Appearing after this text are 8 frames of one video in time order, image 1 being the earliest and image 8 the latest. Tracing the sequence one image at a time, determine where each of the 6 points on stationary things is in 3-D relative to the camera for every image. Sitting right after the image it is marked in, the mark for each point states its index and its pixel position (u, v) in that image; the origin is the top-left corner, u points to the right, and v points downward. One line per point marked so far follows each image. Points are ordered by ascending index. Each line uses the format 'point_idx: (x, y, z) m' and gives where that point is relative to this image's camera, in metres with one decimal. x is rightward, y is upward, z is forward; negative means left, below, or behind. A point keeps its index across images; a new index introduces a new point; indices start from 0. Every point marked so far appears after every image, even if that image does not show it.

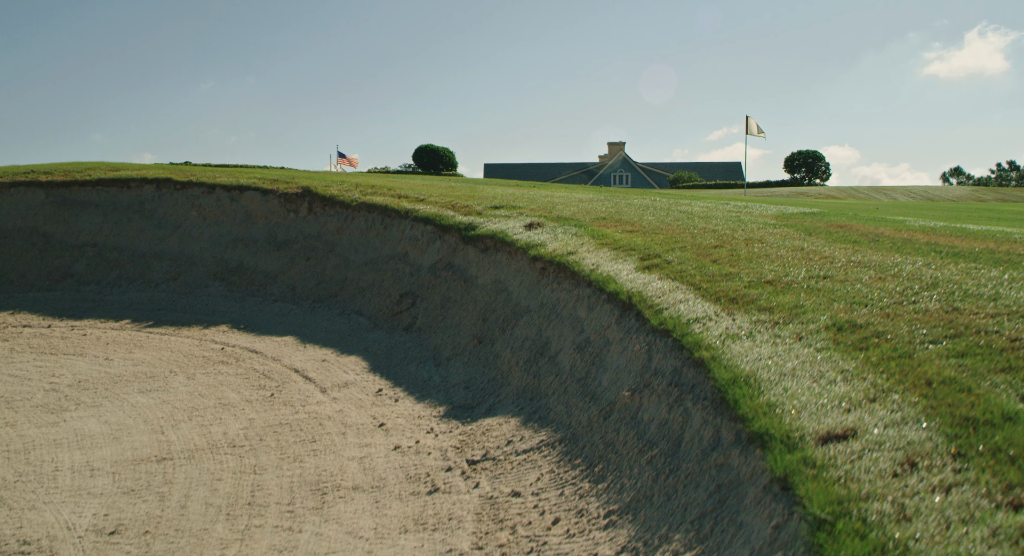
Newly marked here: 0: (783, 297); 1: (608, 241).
0: (+1.7, -0.1, +5.0) m
1: (+0.9, +0.4, +7.8) m
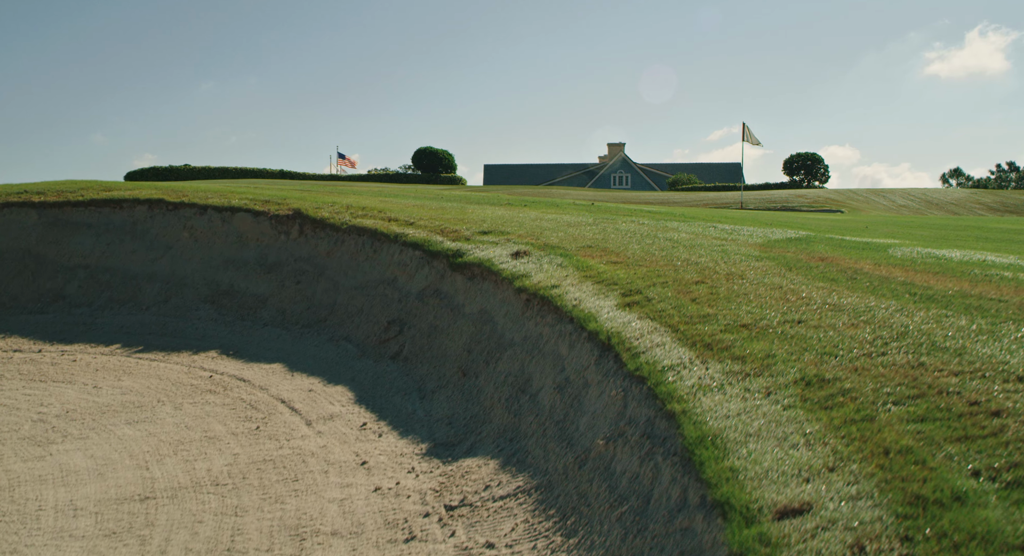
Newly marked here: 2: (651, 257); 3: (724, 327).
0: (+1.6, -0.4, +5.1) m
1: (+0.8, 0.0, +7.8) m
2: (+1.4, +0.2, +8.3) m
3: (+1.5, -0.3, +5.5) m
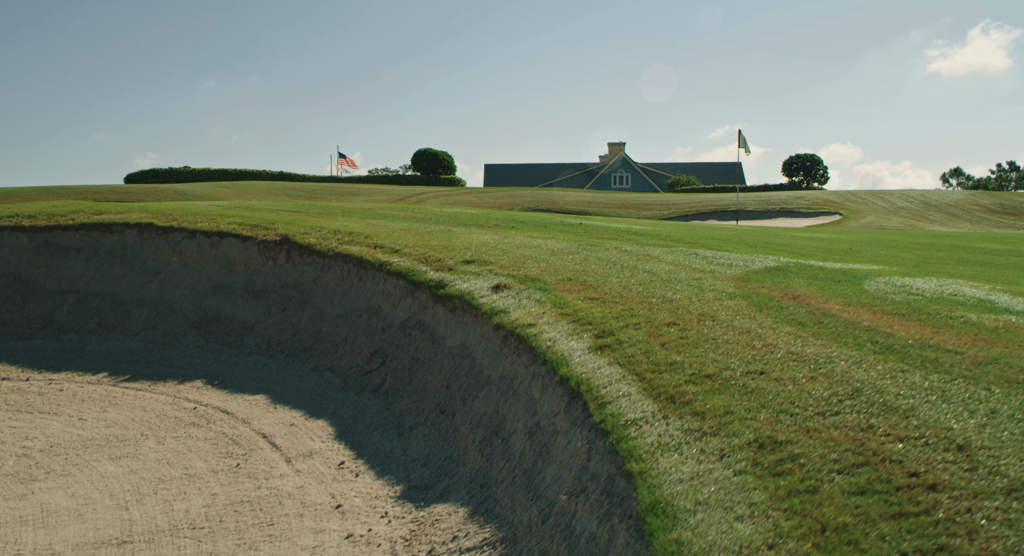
0: (+1.3, -0.8, +5.2) m
1: (+0.6, -0.3, +8.0) m
2: (+1.2, -0.2, +8.4) m
3: (+1.2, -0.7, +5.7) m
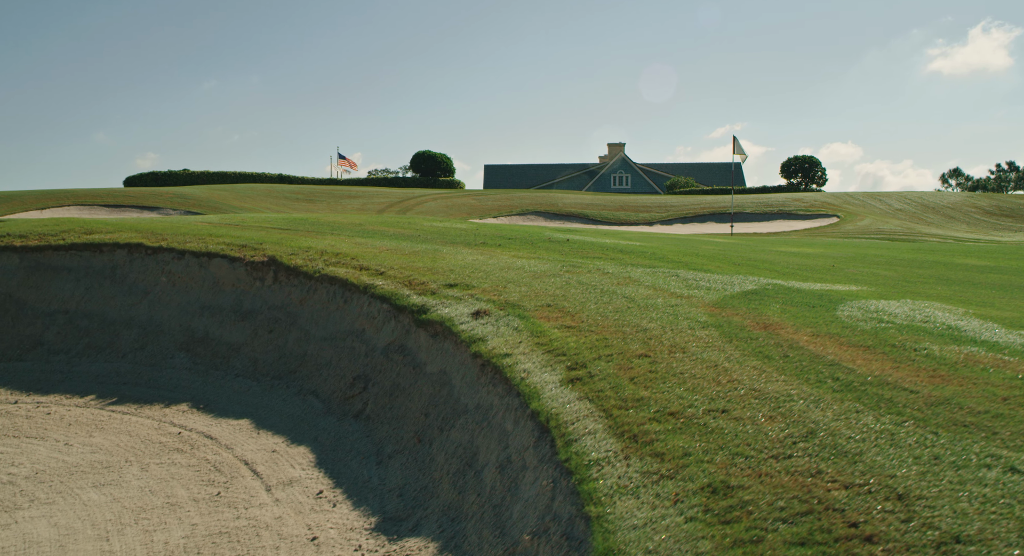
0: (+1.1, -1.1, +5.4) m
1: (+0.3, -0.6, +8.1) m
2: (+1.0, -0.5, +8.5) m
3: (+1.0, -1.0, +5.8) m
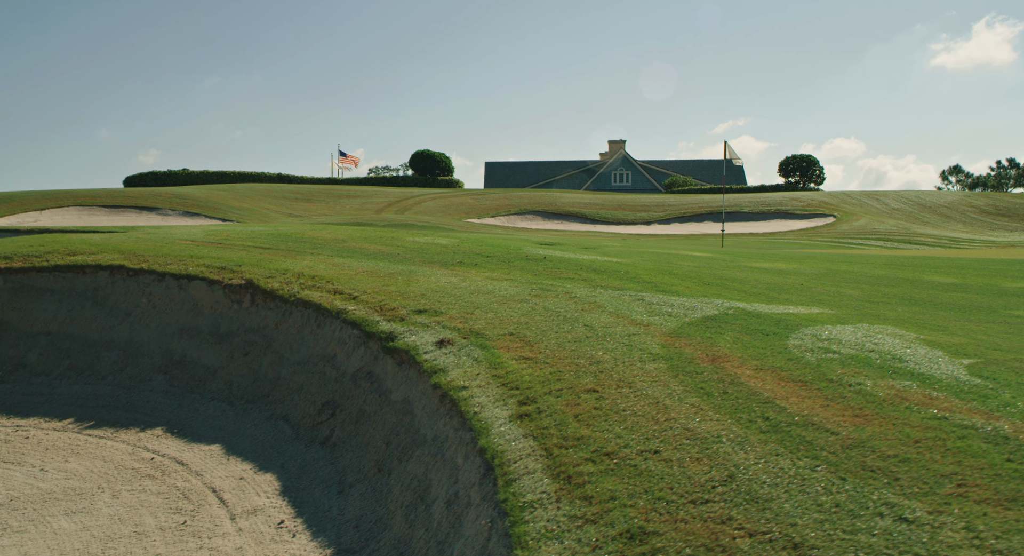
0: (+0.7, -1.4, +5.6) m
1: (-0.1, -1.0, +8.4) m
2: (+0.5, -0.8, +8.8) m
3: (+0.6, -1.3, +6.1) m
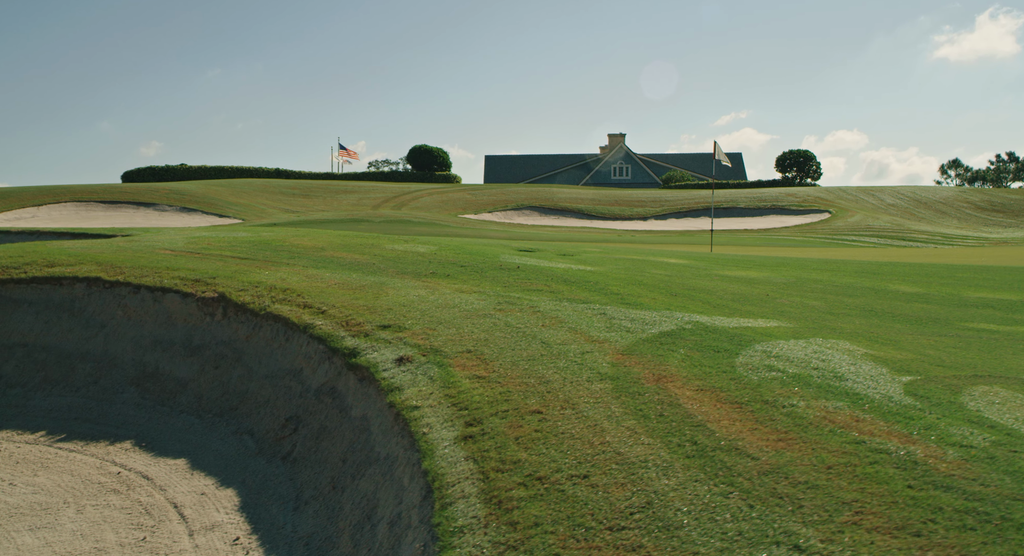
0: (+0.2, -1.7, +5.9) m
1: (-0.6, -1.2, +8.7) m
2: (0.0, -1.1, +9.1) m
3: (+0.1, -1.6, +6.4) m
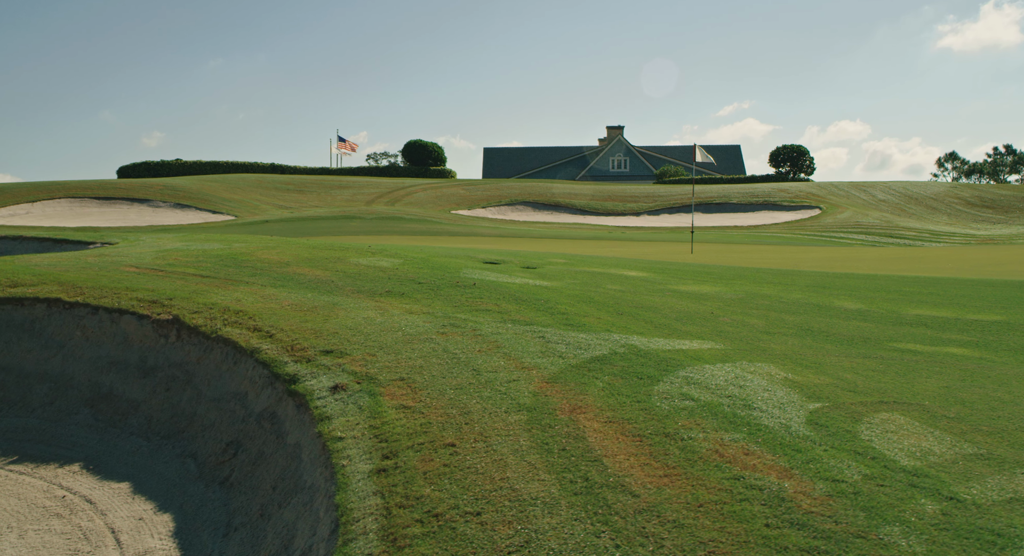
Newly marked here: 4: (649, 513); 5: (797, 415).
0: (-0.7, -2.1, +6.3) m
1: (-1.5, -1.6, +9.1) m
2: (-0.9, -1.5, +9.5) m
3: (-0.8, -2.0, +6.8) m
4: (+1.1, -1.8, +6.3) m
5: (+3.3, -1.6, +9.3) m
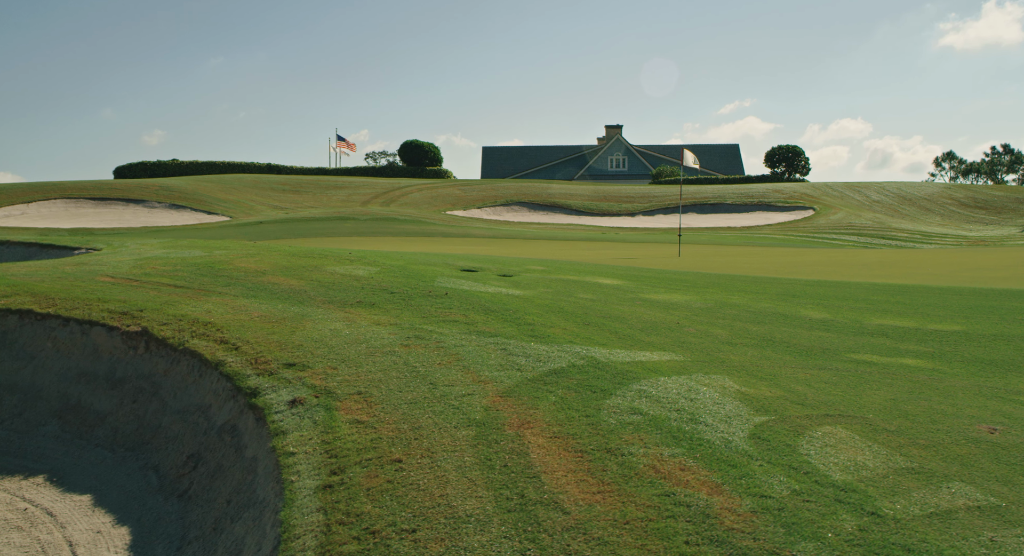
0: (-1.2, -2.3, +6.5) m
1: (-2.1, -1.8, +9.3) m
2: (-1.5, -1.7, +9.7) m
3: (-1.3, -2.2, +7.0) m
4: (+0.5, -2.0, +6.5) m
5: (+2.7, -1.8, +9.5) m
